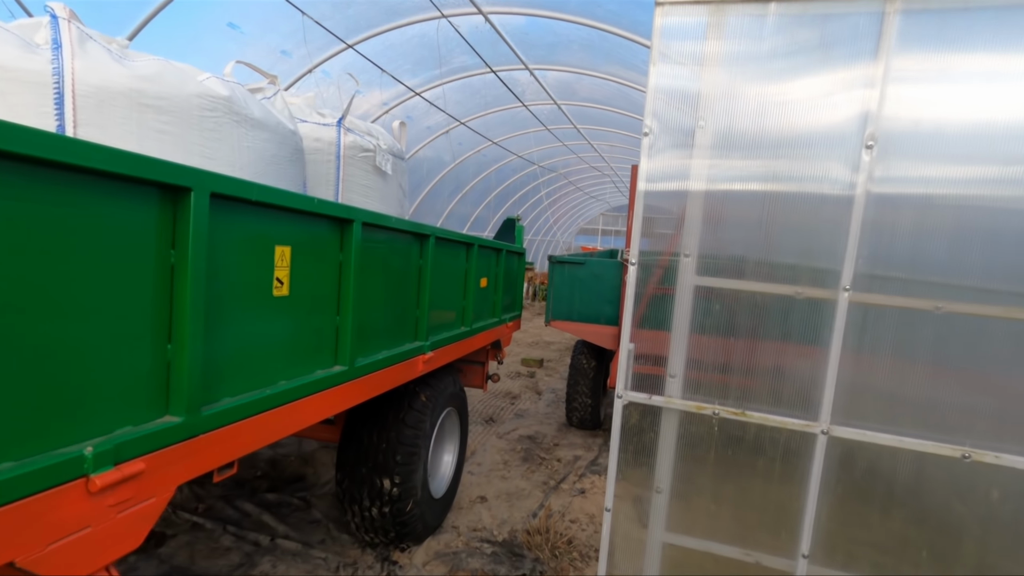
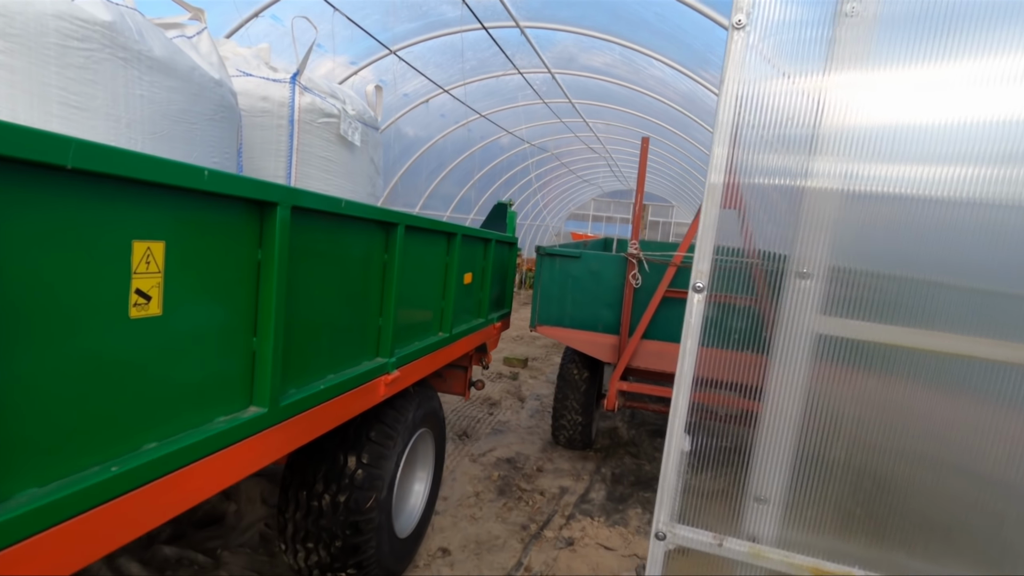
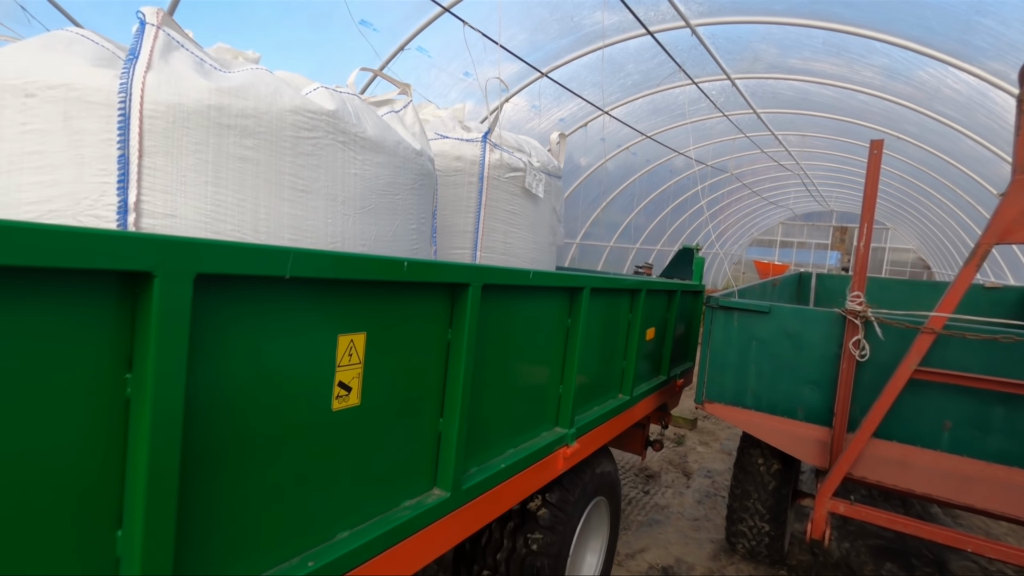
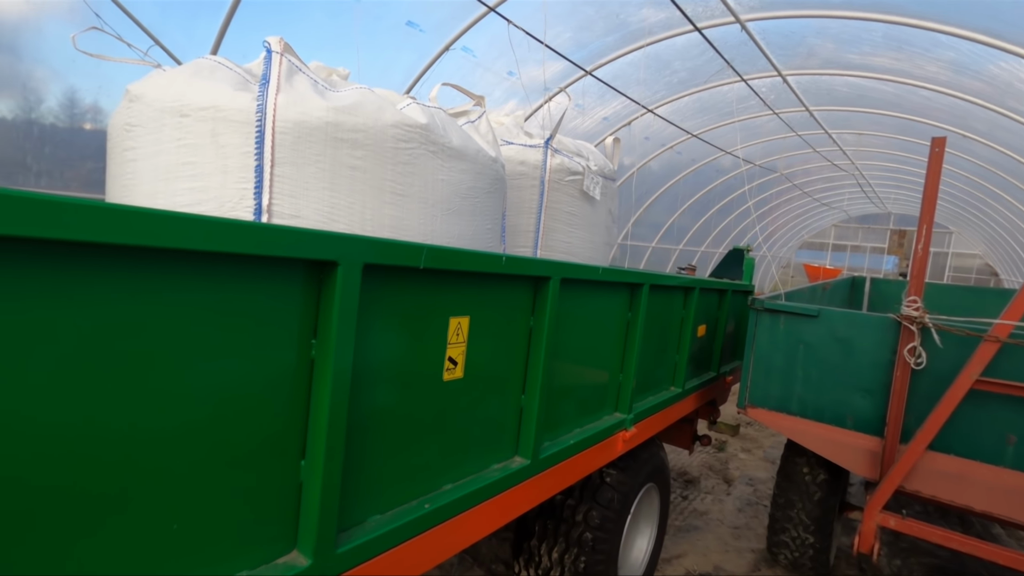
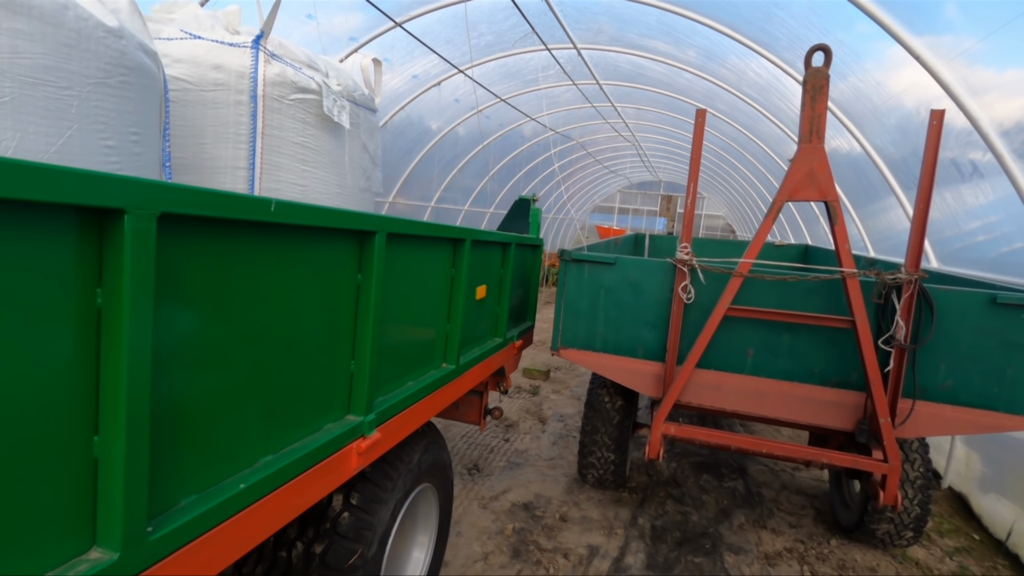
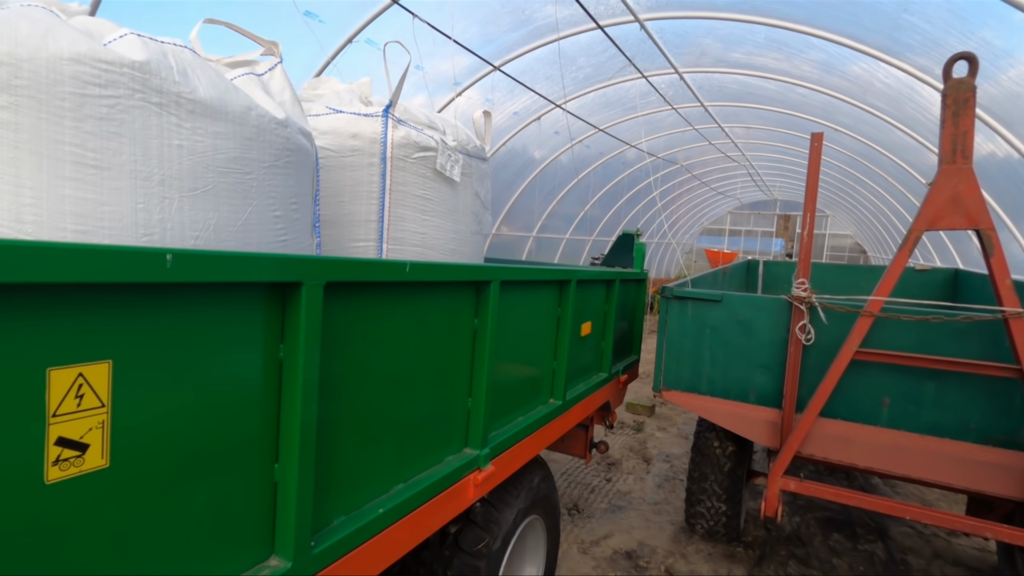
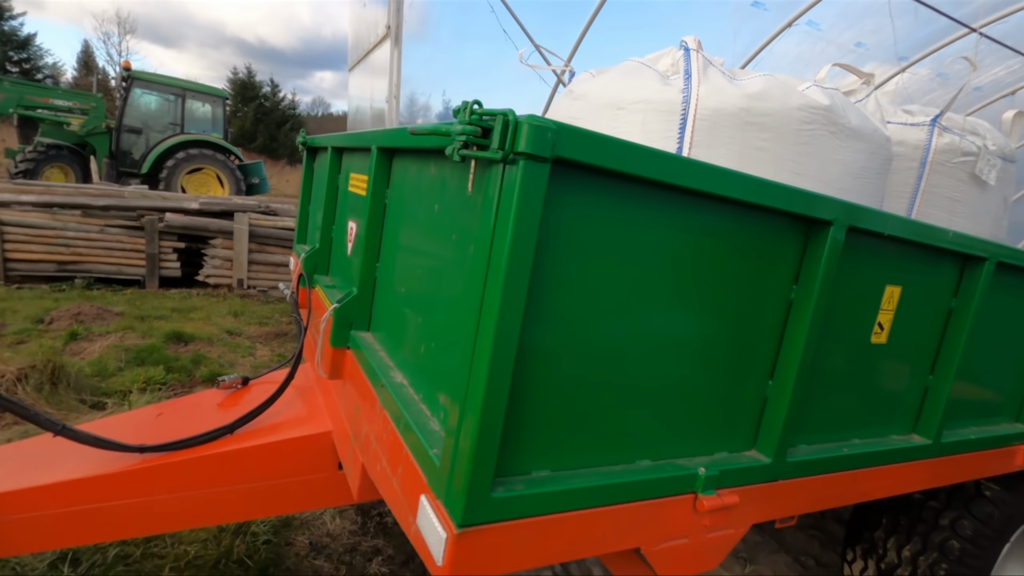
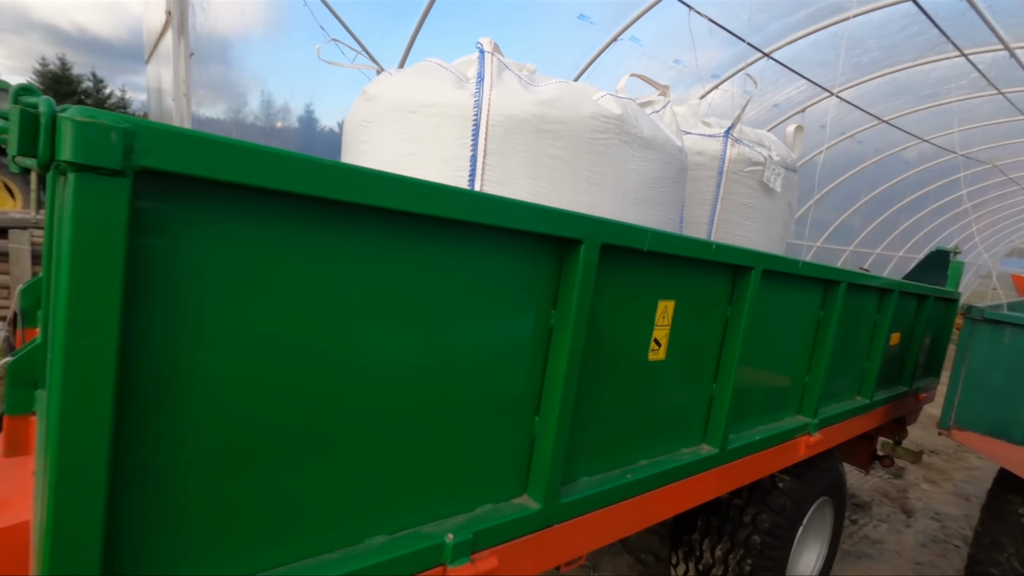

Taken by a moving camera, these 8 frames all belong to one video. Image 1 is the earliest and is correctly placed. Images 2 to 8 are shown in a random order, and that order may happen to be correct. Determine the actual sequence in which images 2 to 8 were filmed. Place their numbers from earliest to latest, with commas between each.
2, 5, 6, 3, 4, 8, 7
